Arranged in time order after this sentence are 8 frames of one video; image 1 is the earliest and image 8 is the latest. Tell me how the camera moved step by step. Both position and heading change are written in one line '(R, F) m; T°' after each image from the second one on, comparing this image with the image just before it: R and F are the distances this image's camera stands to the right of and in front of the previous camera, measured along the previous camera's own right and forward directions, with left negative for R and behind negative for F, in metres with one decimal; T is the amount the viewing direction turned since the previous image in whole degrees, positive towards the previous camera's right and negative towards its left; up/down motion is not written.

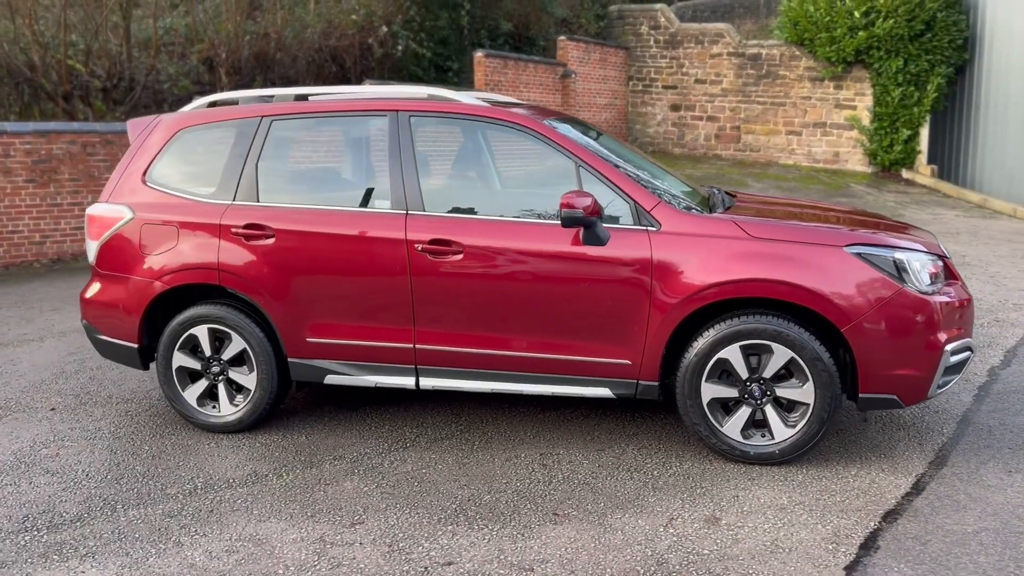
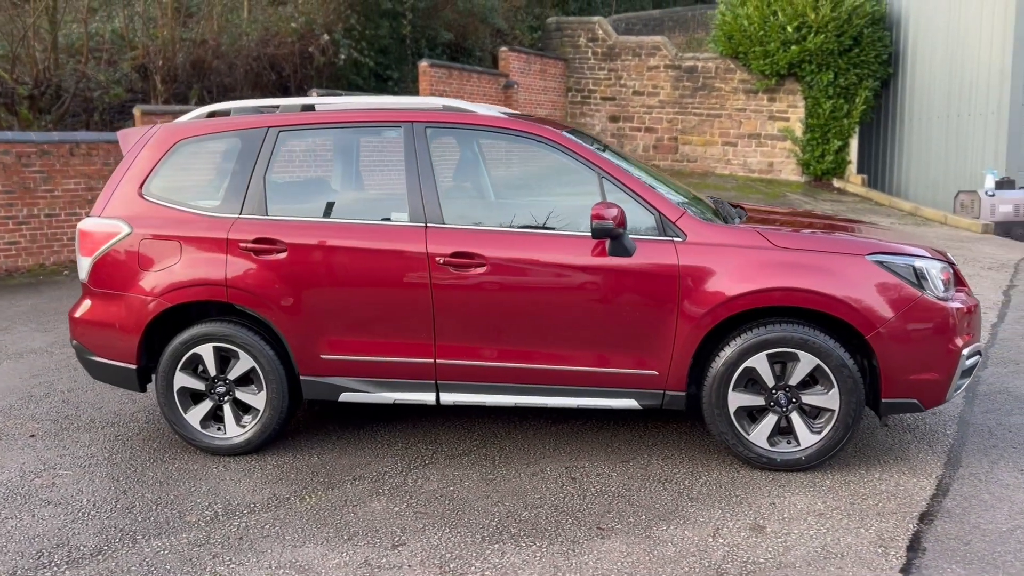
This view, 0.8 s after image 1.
(-0.5, +0.1) m; +5°
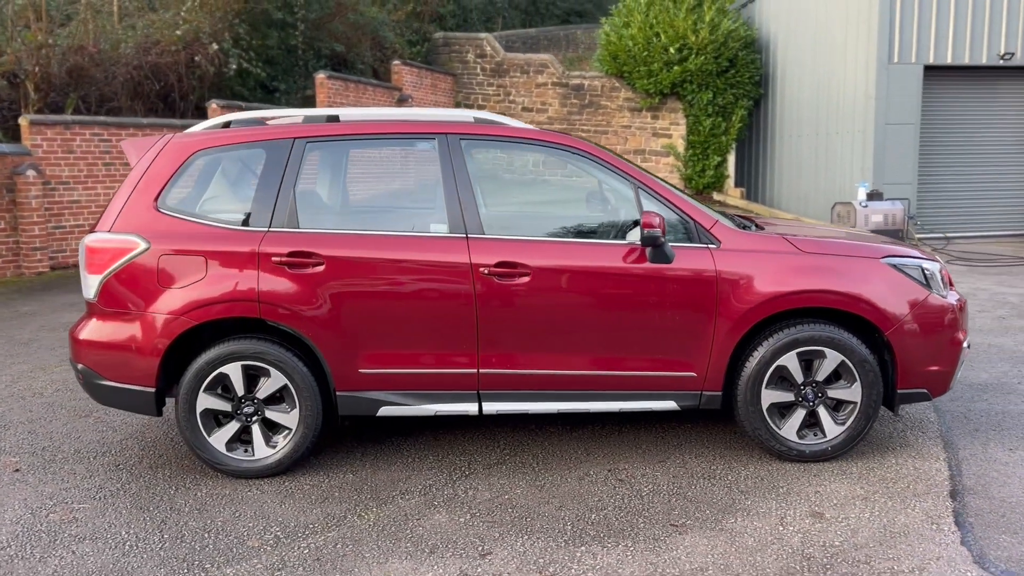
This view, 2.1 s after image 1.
(-0.9, 0.0) m; +9°
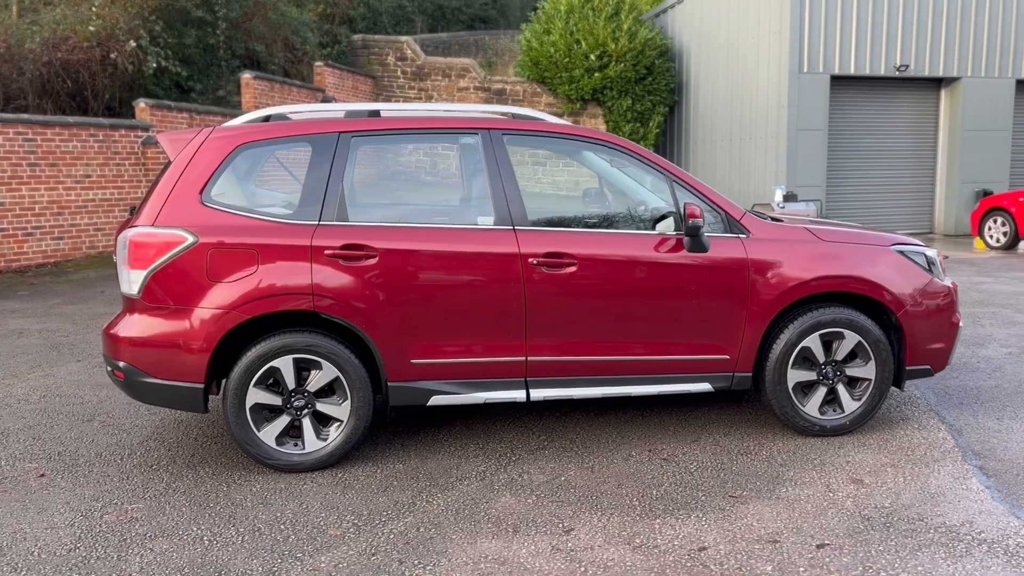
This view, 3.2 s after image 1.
(-0.7, -0.1) m; +7°
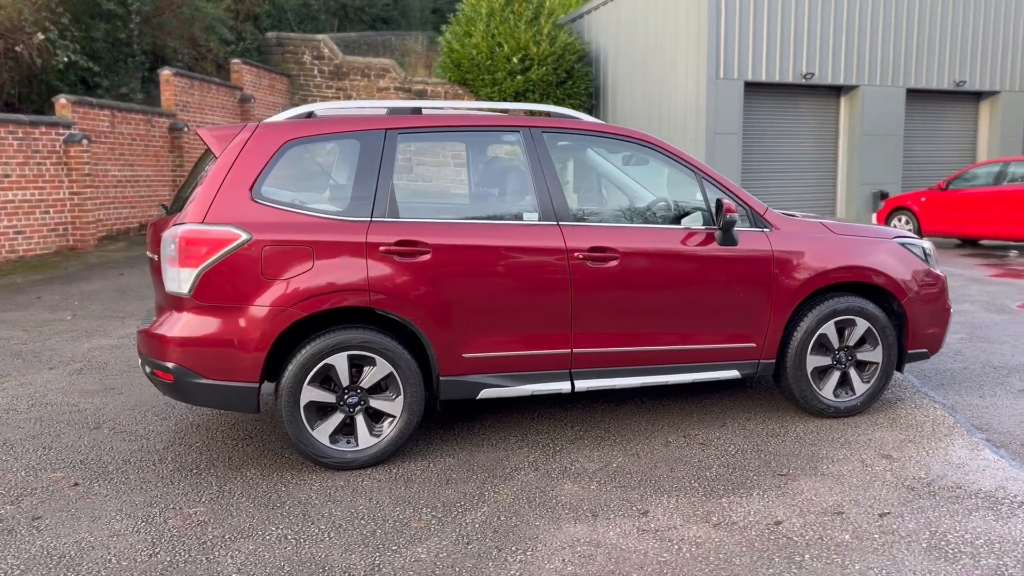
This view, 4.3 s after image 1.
(-0.8, 0.0) m; +7°
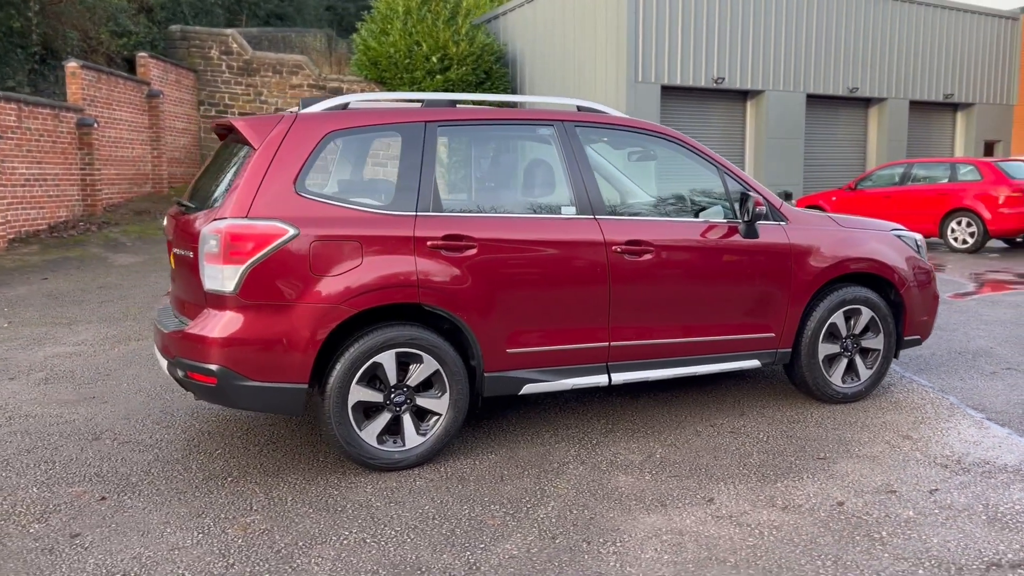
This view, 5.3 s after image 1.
(-0.7, +0.1) m; +7°
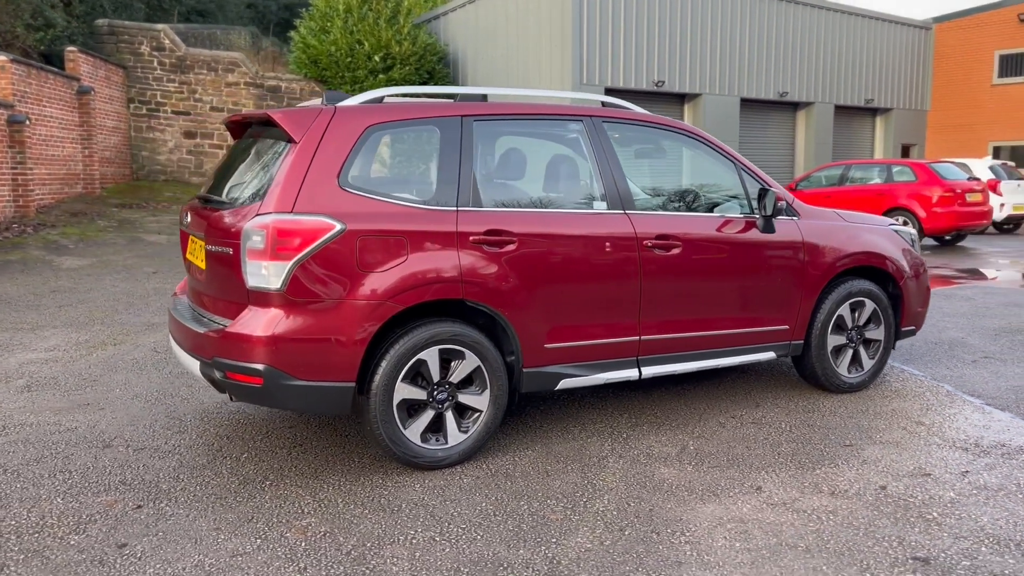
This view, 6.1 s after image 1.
(-0.6, 0.0) m; +5°
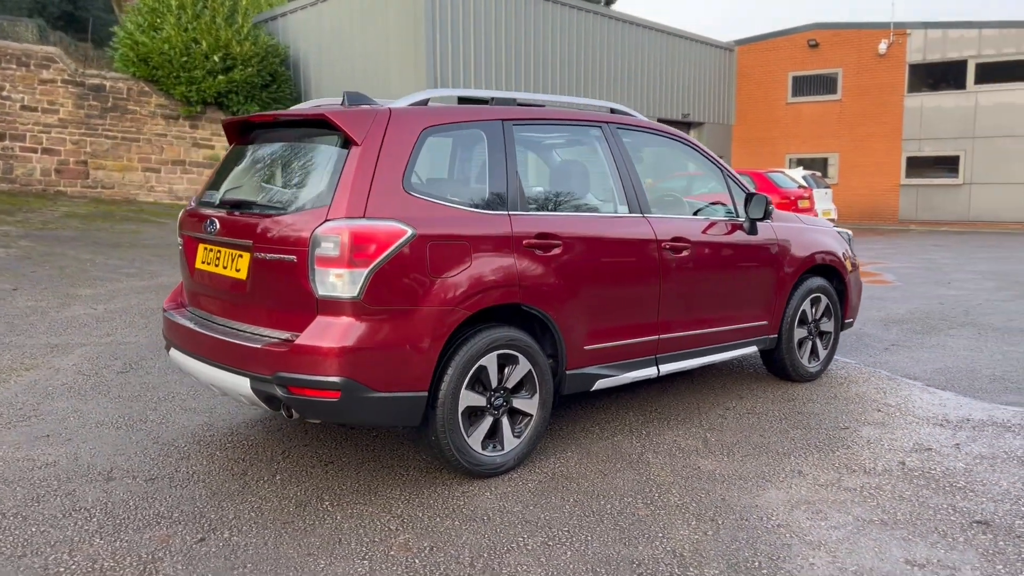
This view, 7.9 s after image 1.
(-1.1, +0.1) m; +13°
